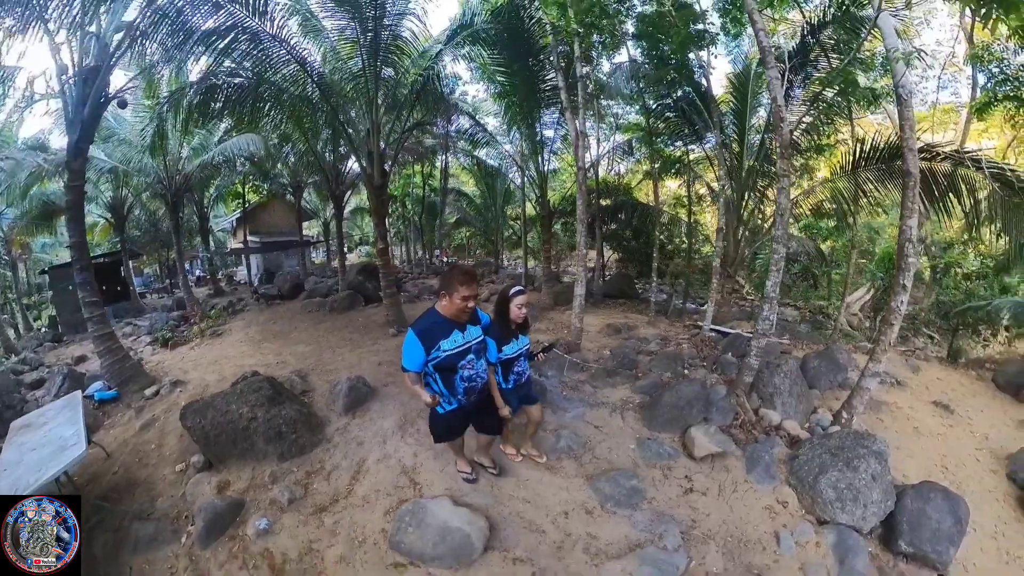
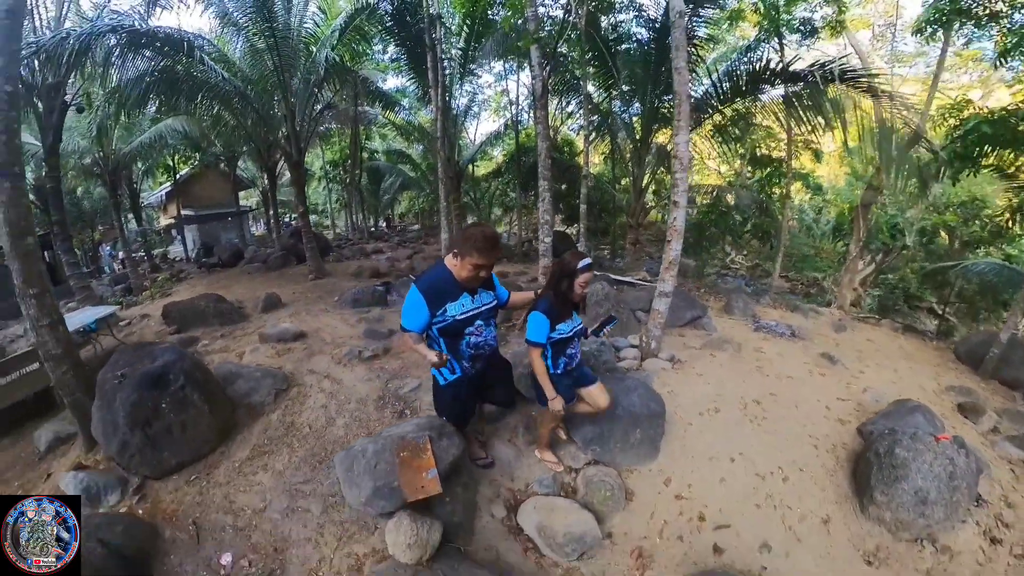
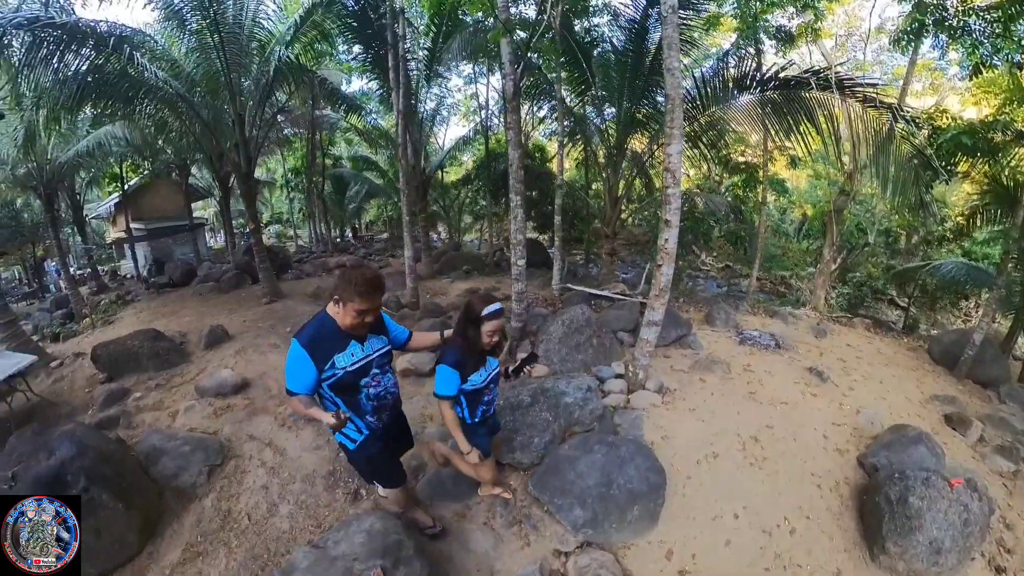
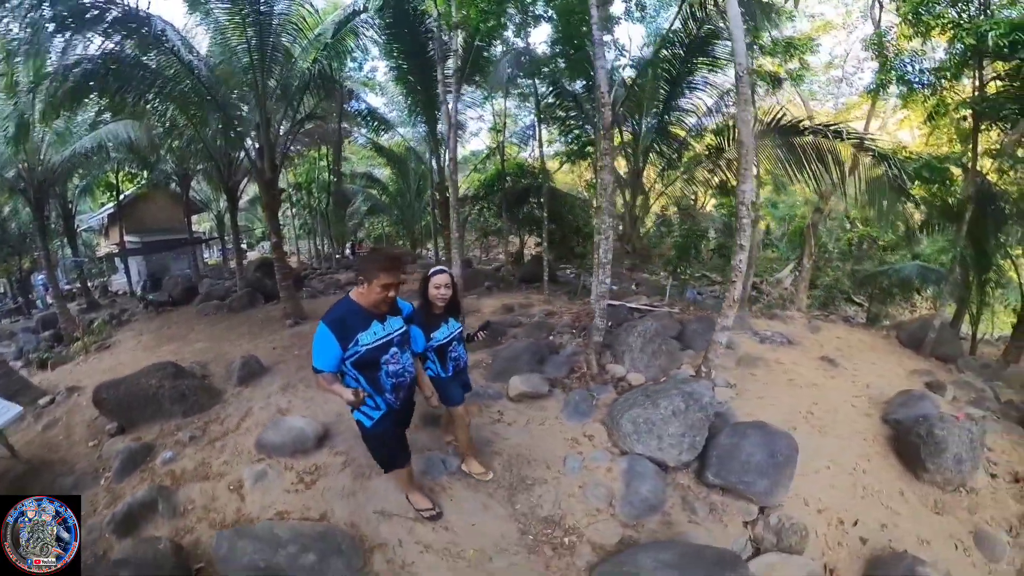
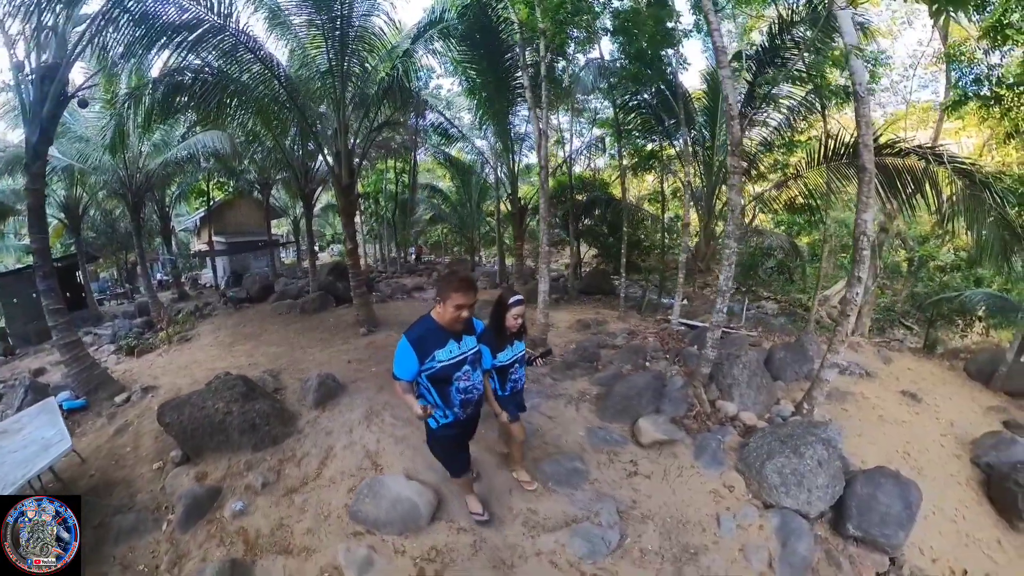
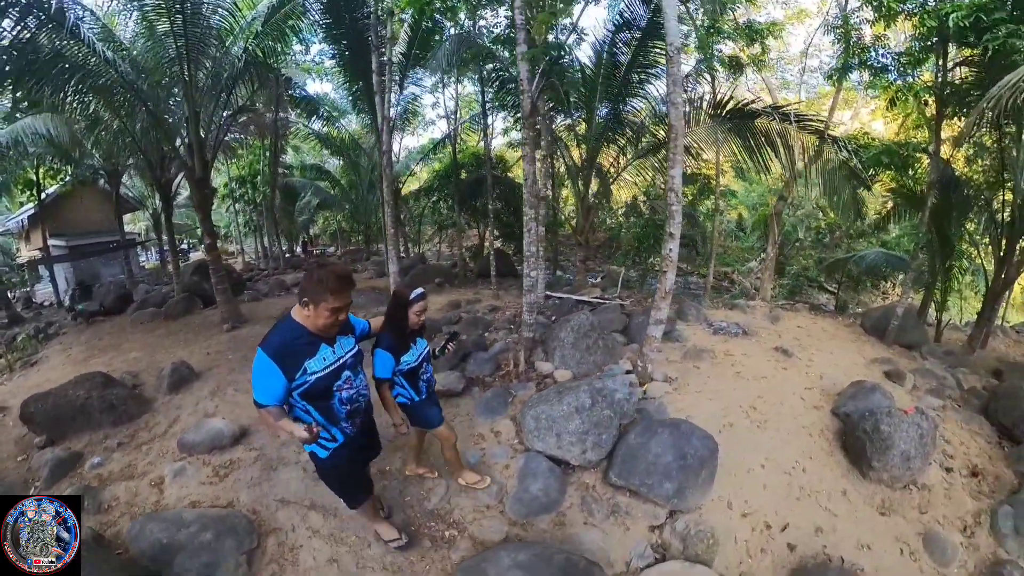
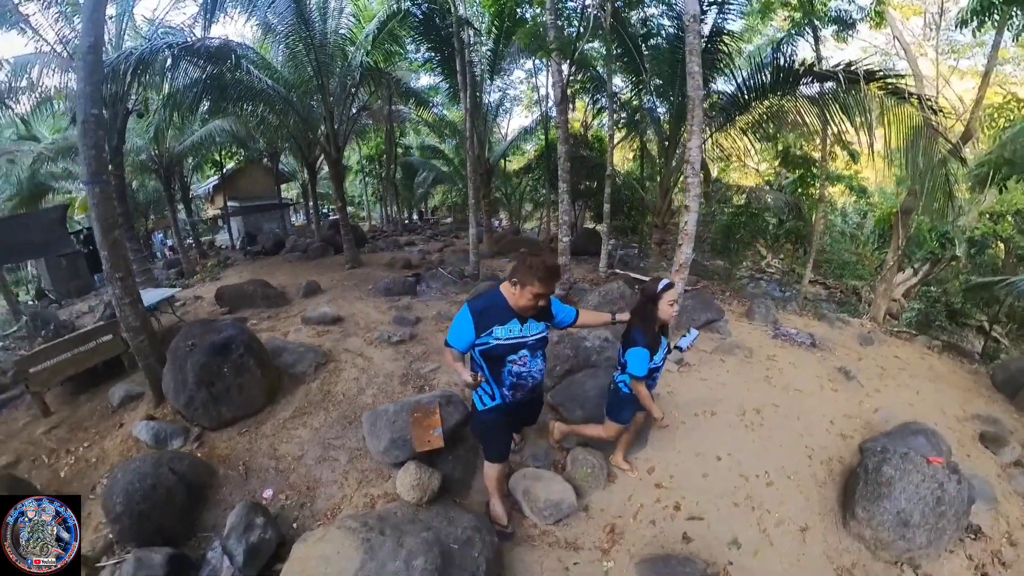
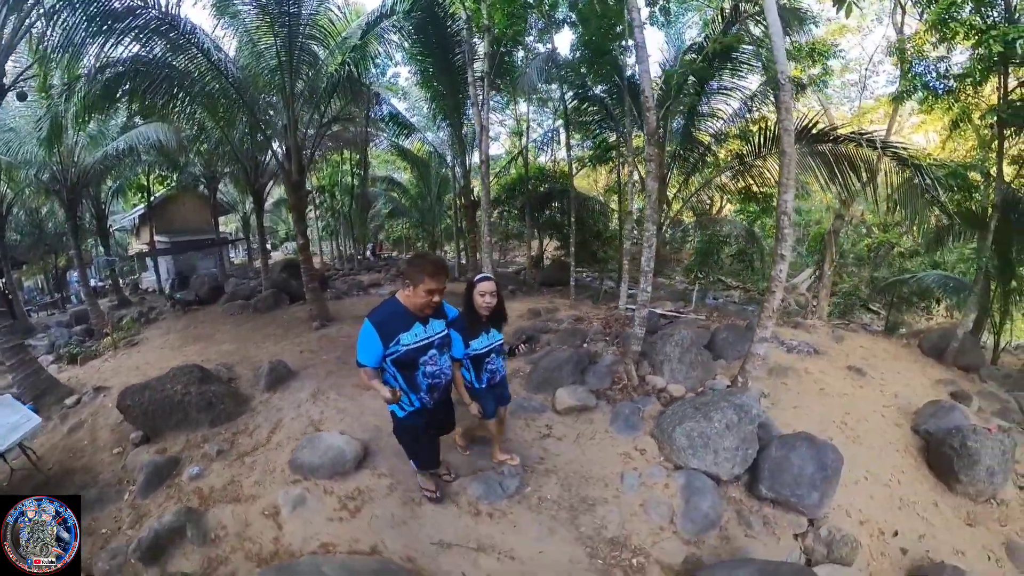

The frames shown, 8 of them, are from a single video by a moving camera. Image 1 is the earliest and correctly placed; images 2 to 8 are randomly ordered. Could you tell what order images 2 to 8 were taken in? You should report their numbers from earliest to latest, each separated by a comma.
5, 8, 4, 6, 3, 2, 7
